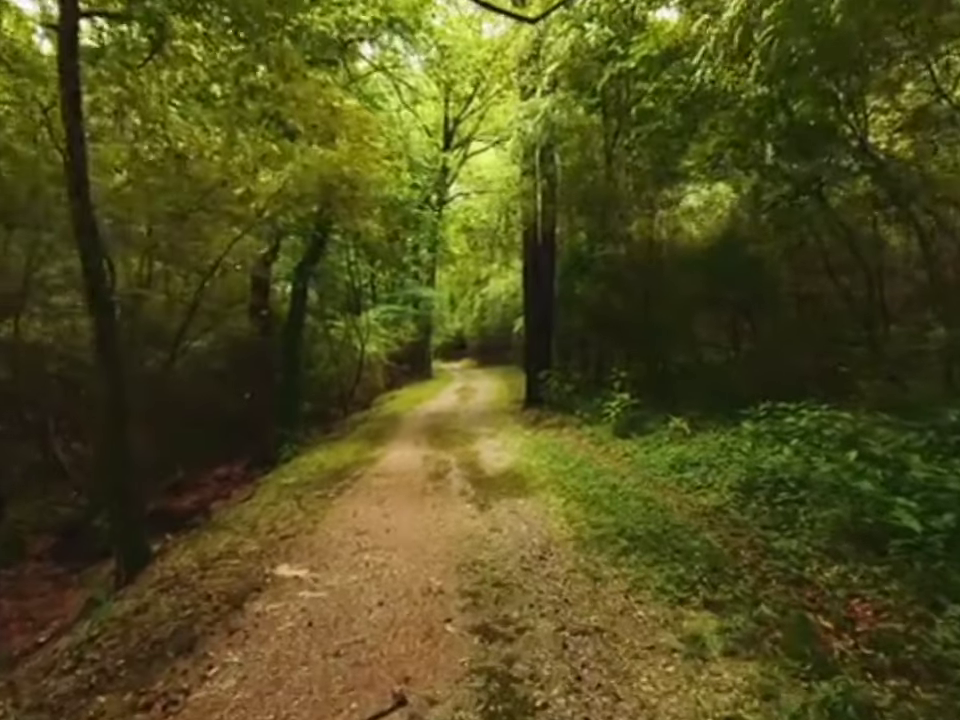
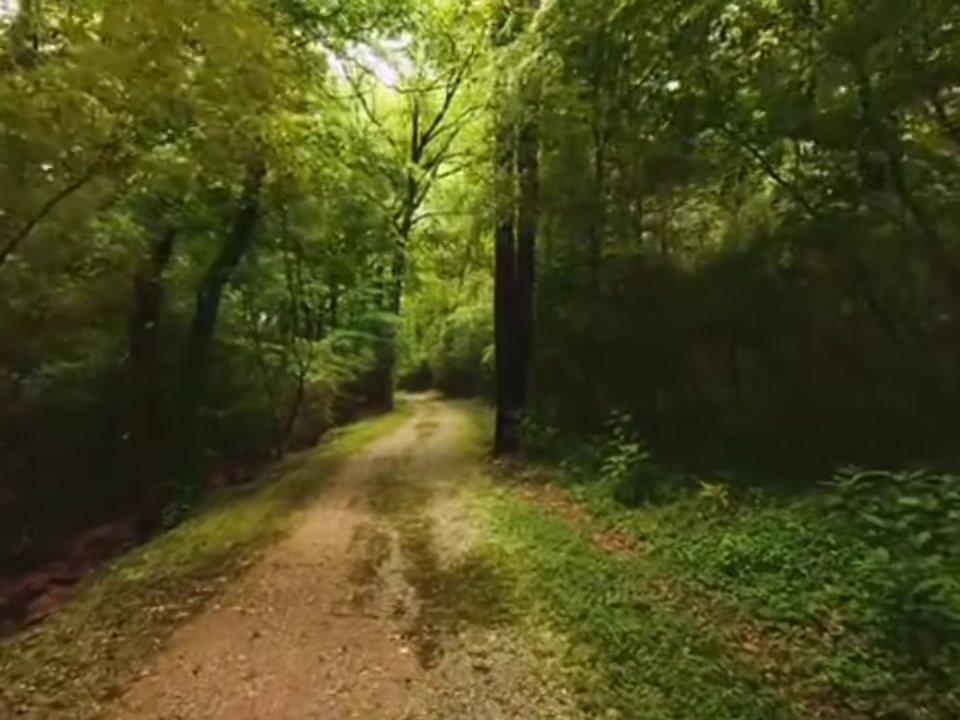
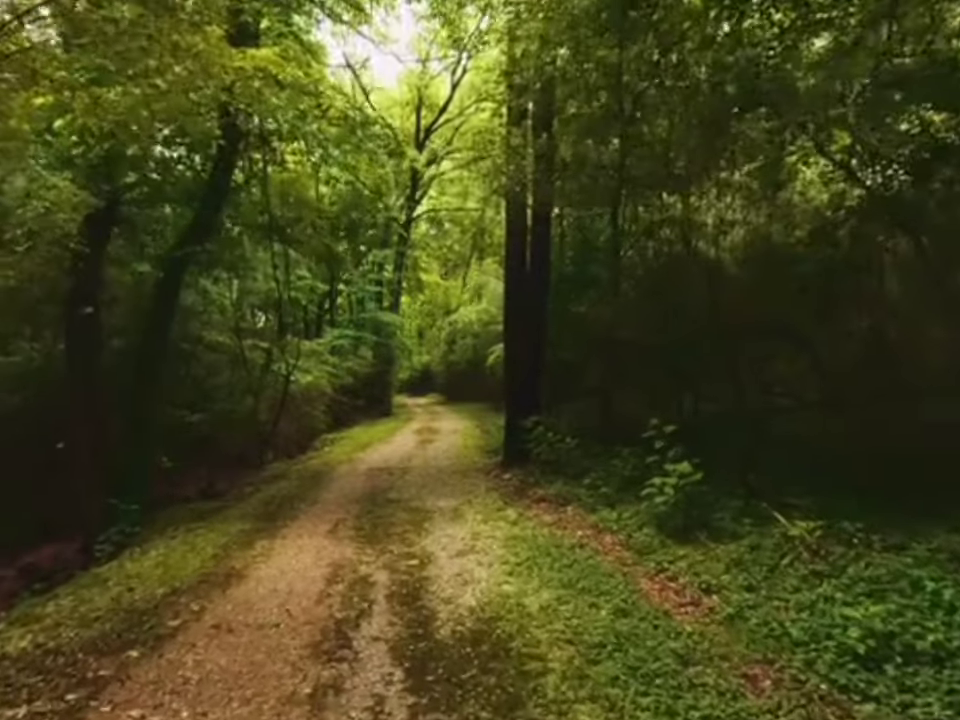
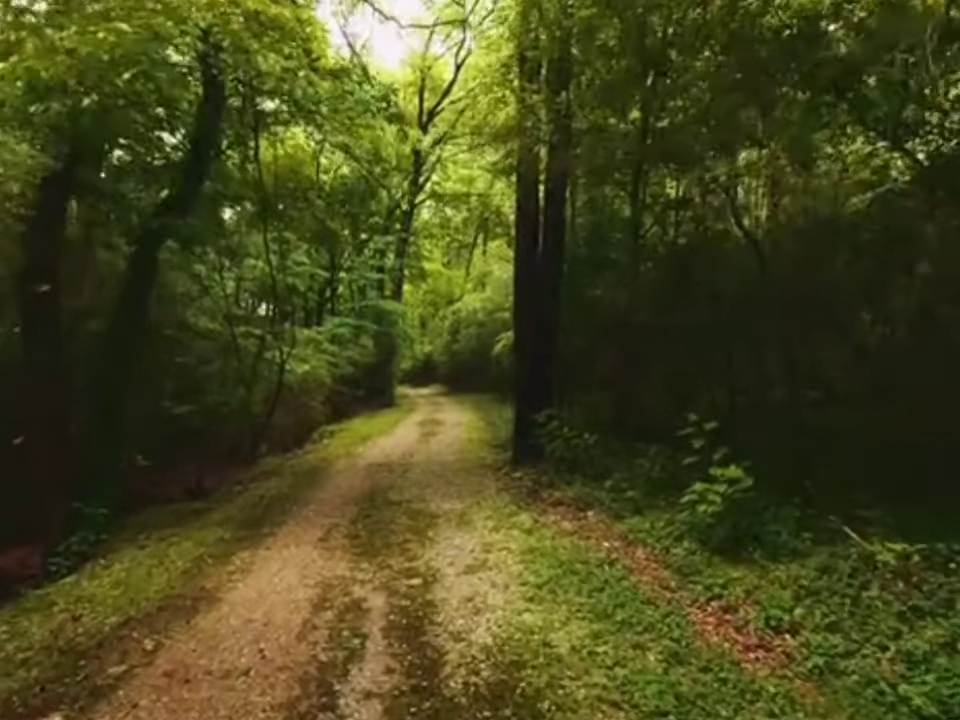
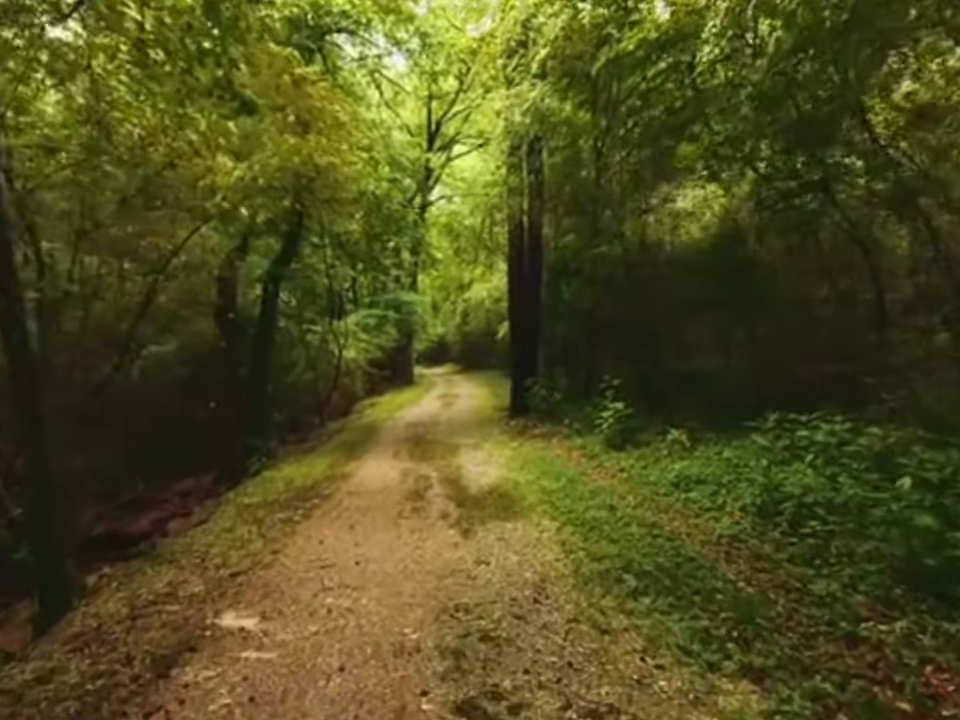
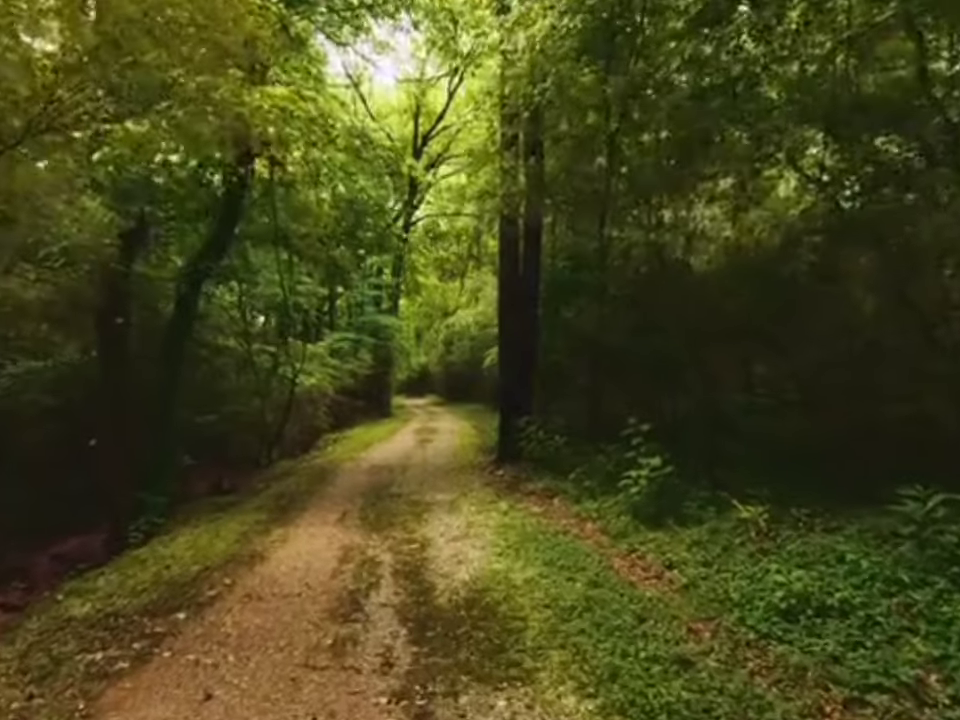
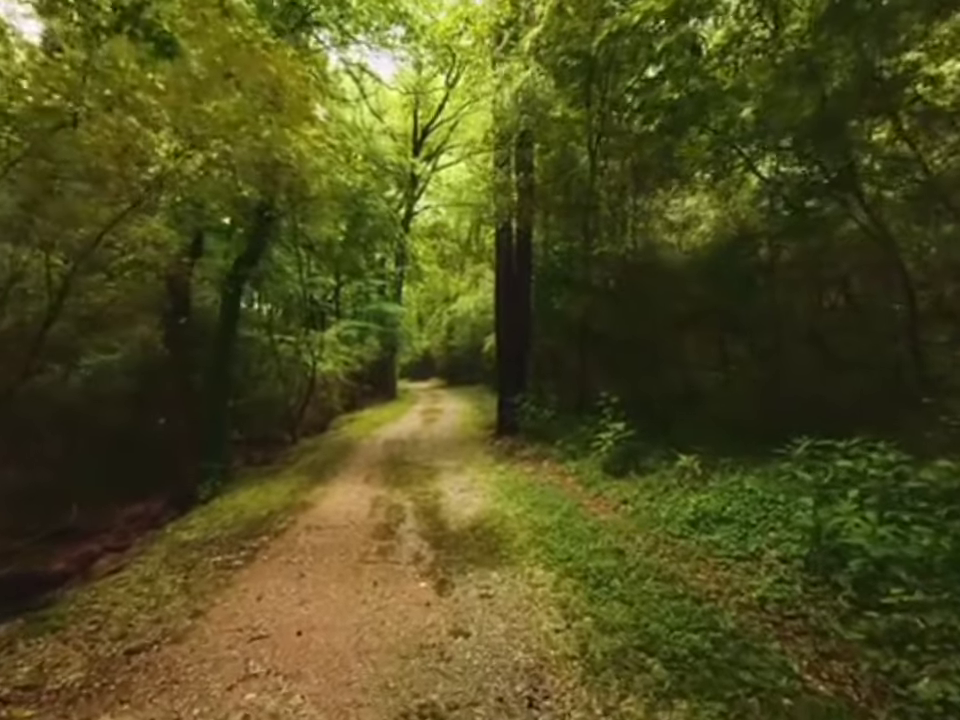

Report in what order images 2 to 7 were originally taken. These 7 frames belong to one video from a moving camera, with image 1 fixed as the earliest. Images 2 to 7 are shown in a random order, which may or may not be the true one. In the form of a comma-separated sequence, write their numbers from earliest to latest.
5, 7, 2, 6, 3, 4
